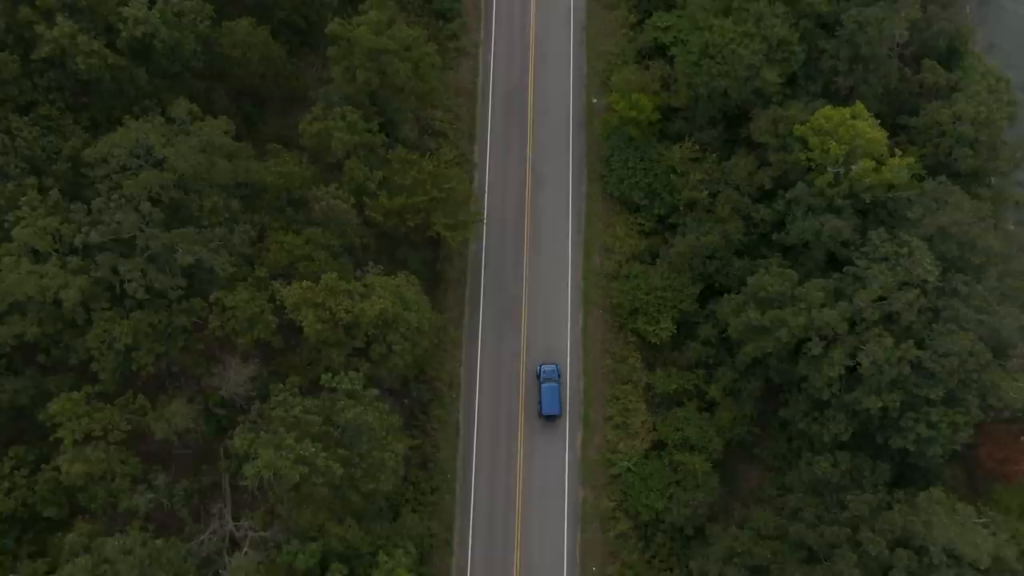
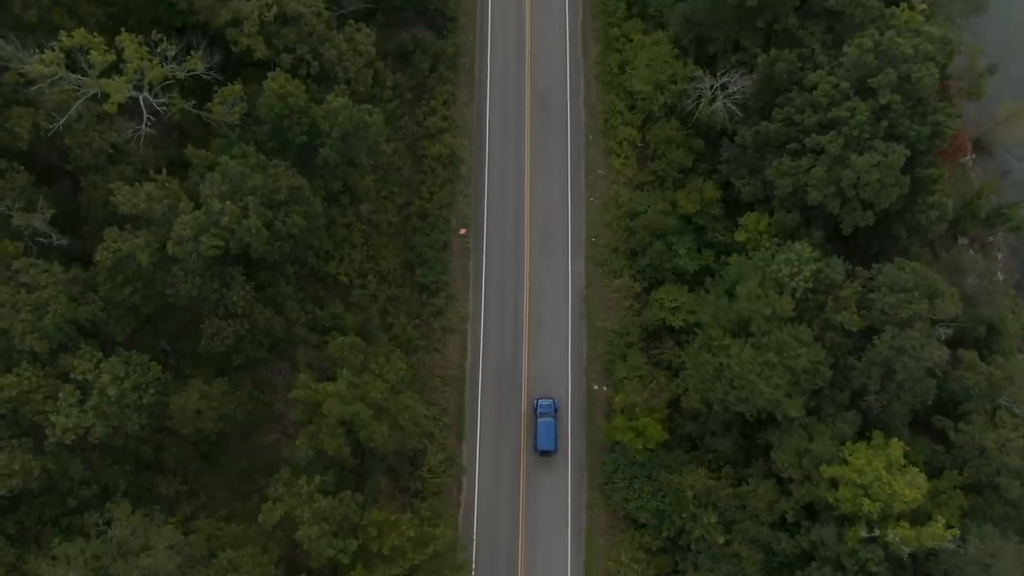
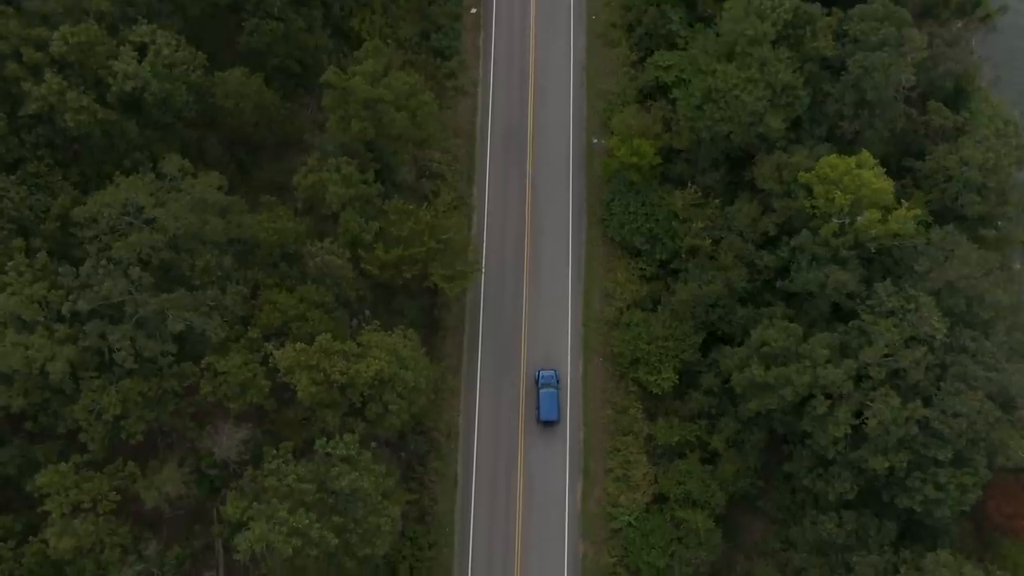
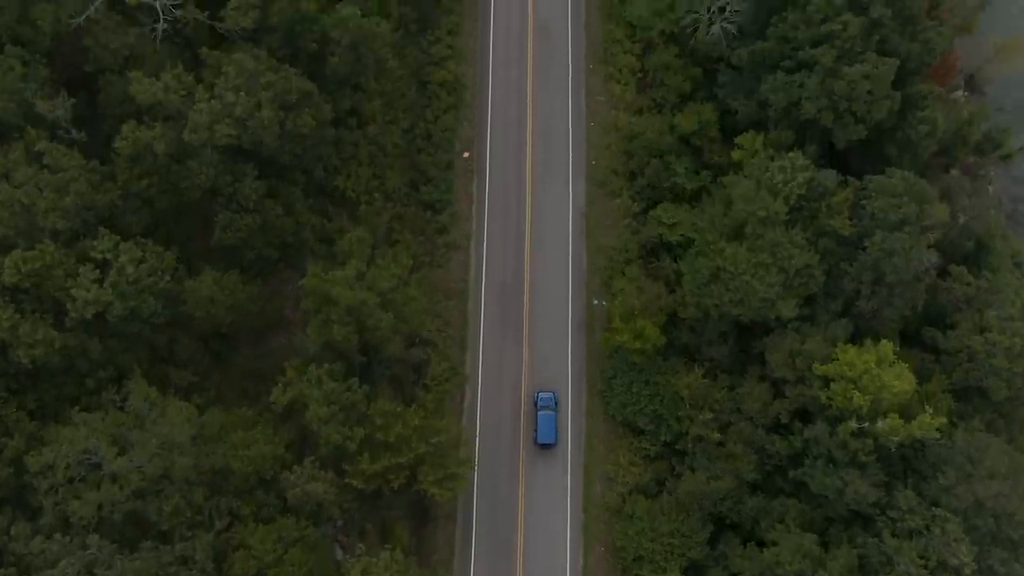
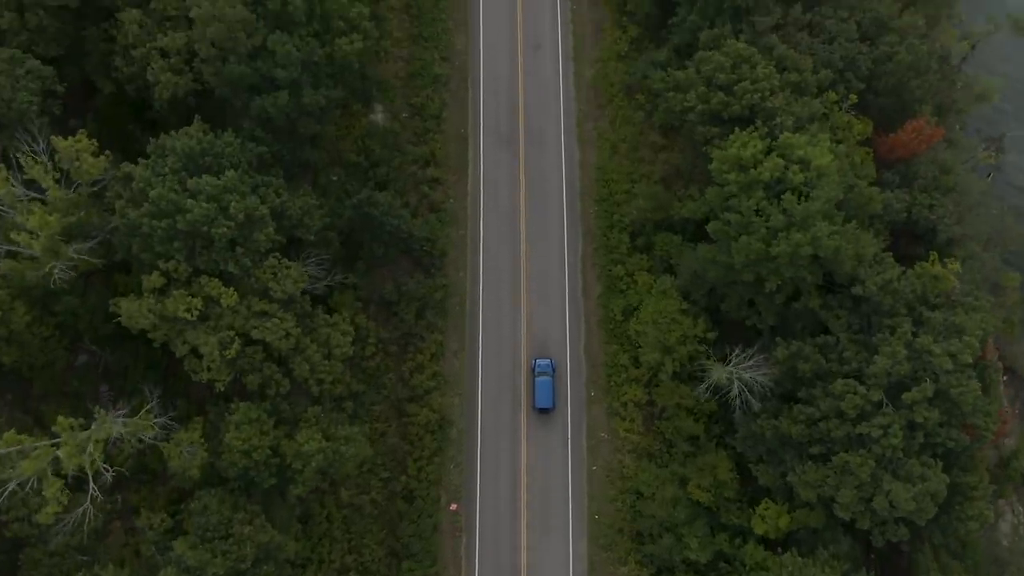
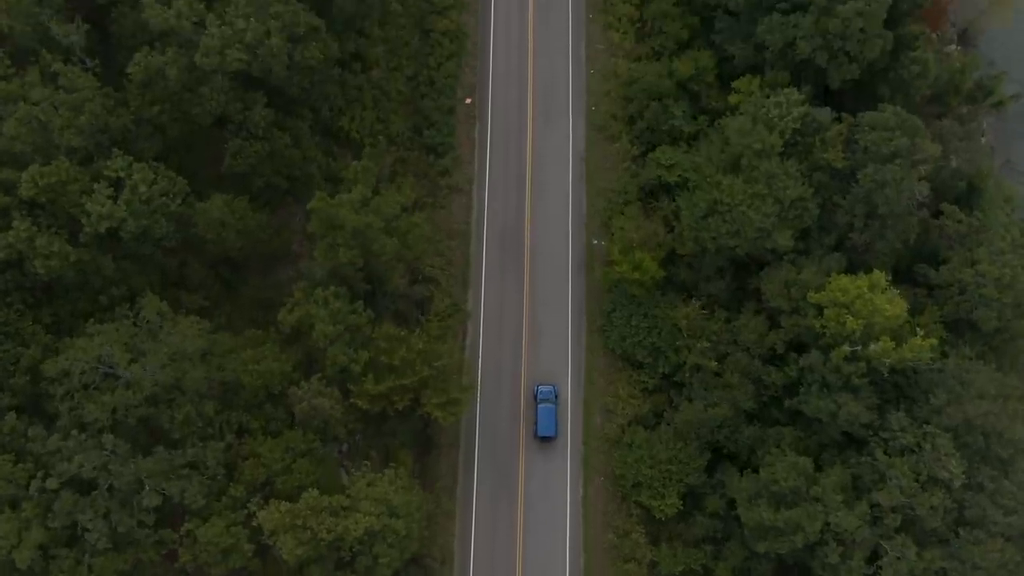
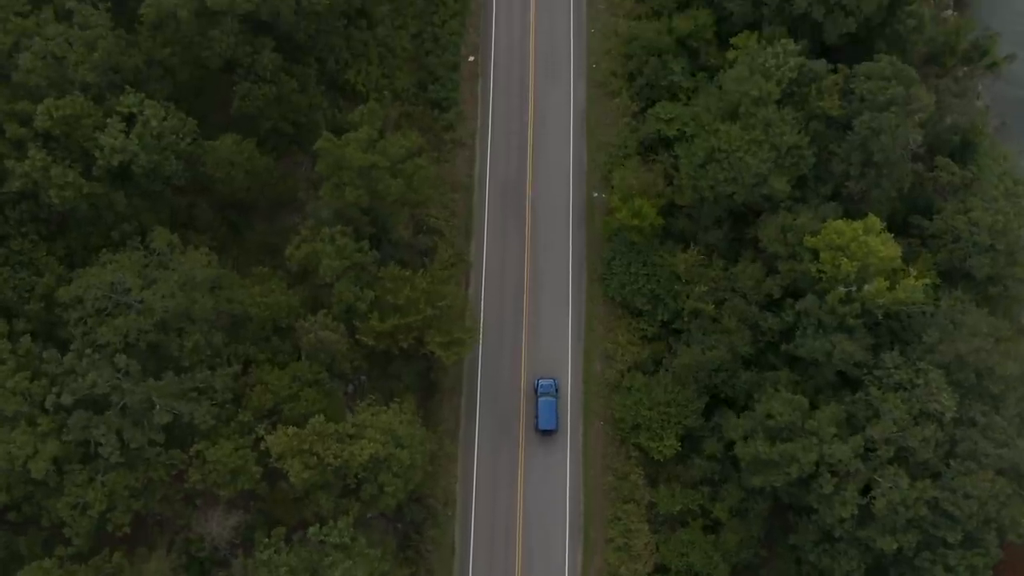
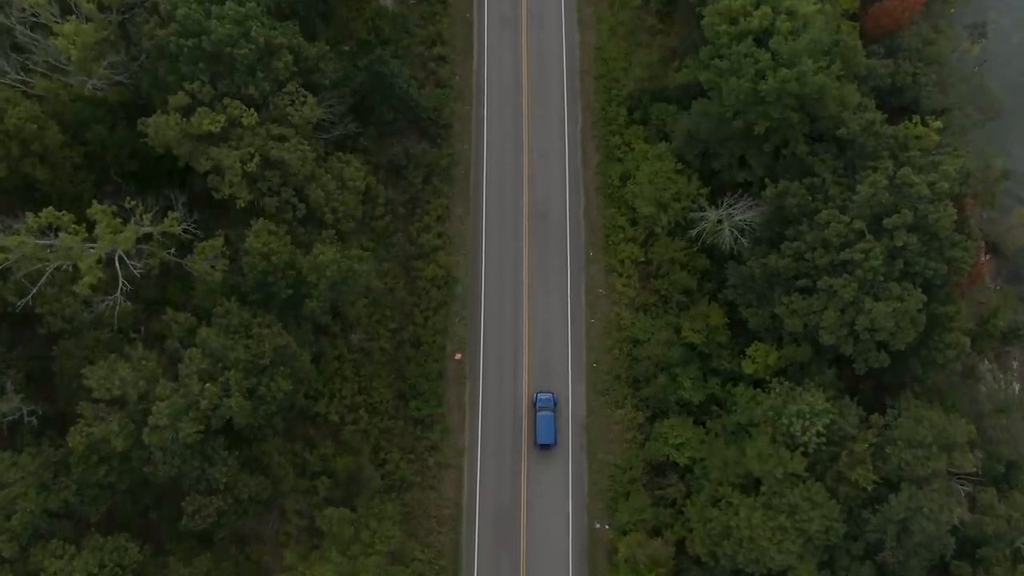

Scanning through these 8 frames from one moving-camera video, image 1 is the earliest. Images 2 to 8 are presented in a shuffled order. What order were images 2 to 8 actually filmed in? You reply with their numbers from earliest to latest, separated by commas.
3, 7, 6, 4, 2, 8, 5
